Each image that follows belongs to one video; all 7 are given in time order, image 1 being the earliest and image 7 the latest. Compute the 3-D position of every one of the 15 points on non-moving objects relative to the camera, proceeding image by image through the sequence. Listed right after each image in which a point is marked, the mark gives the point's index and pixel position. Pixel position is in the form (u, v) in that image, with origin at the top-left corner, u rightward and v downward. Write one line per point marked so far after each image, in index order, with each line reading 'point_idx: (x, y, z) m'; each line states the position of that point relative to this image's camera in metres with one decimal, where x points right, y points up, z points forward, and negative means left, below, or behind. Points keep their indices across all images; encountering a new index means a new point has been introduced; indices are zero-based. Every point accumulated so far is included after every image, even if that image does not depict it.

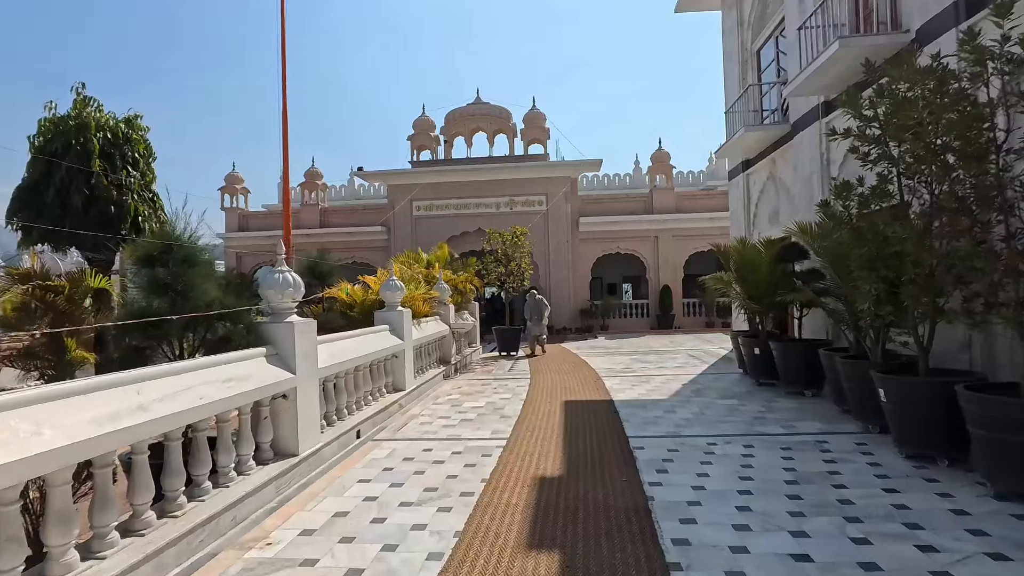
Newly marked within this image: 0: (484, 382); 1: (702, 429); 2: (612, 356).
0: (-0.4, -1.4, +8.6) m
1: (+1.7, -1.3, +5.2) m
2: (+1.9, -1.3, +11.1) m
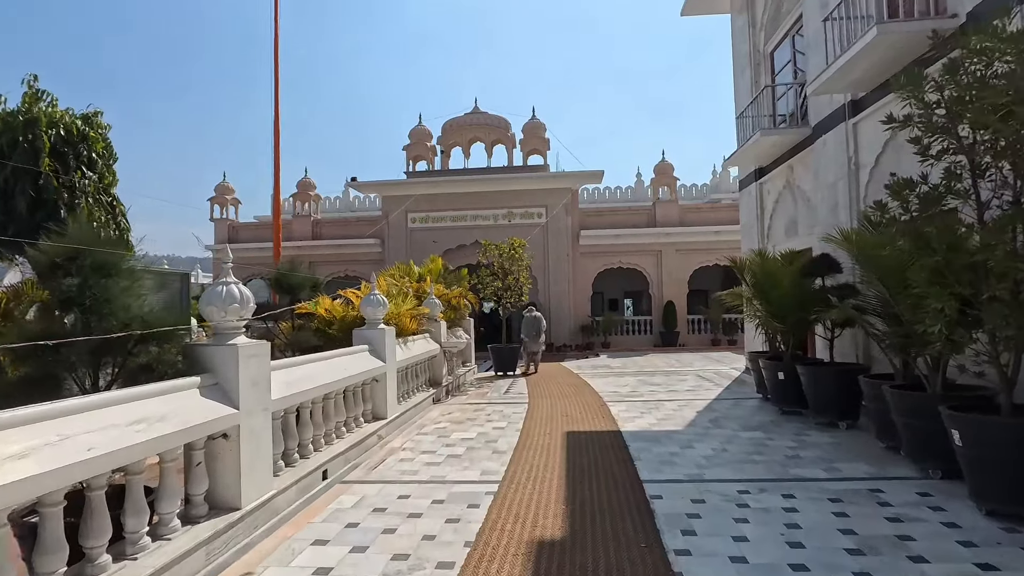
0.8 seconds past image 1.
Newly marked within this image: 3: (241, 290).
0: (-0.5, -1.6, +7.8) m
1: (+1.7, -1.4, +4.4) m
2: (+1.9, -1.6, +10.3) m
3: (-1.7, 0.0, +3.6) m
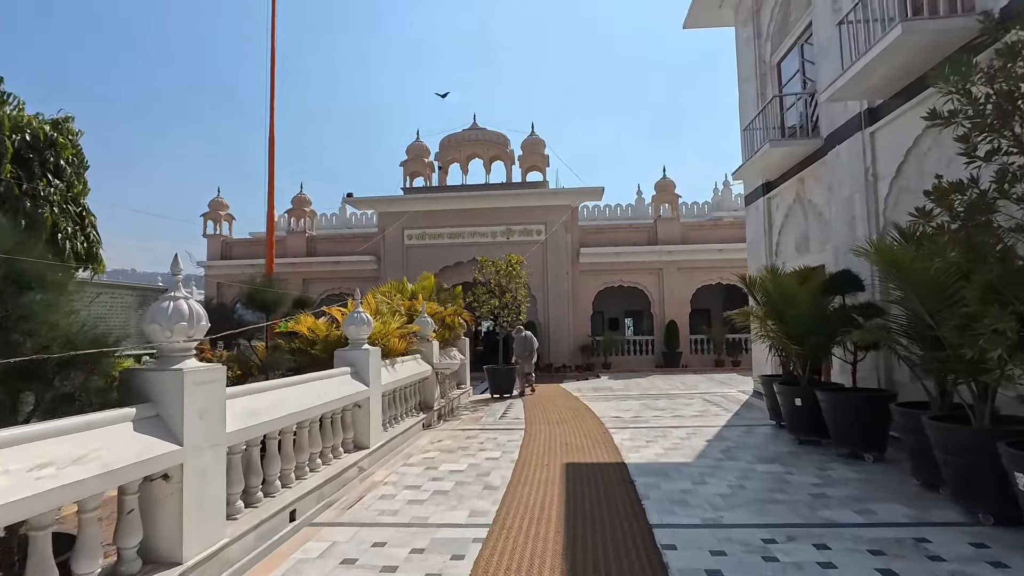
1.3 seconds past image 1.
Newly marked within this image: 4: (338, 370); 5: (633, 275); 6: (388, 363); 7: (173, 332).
0: (-0.5, -1.8, +7.3) m
1: (+1.6, -1.5, +3.9) m
2: (+1.8, -1.9, +9.8) m
3: (-1.7, -0.1, +3.1) m
4: (-1.6, -0.8, +5.3) m
5: (+3.9, +0.4, +18.9) m
6: (-1.4, -0.9, +6.6) m
7: (-1.7, -0.2, +3.0) m
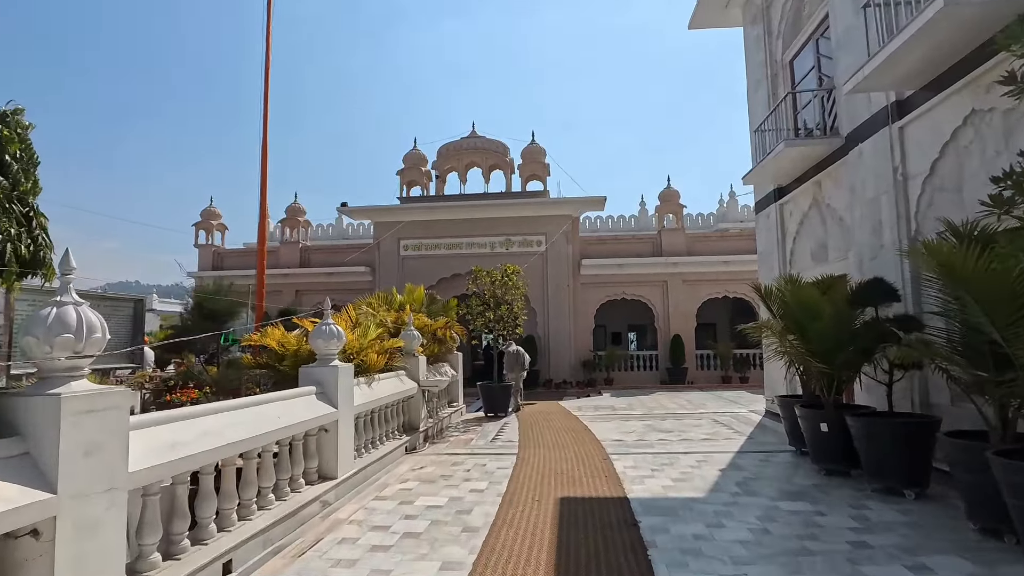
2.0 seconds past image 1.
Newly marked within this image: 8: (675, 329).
0: (-0.6, -1.9, +6.6) m
1: (+1.5, -1.6, +3.2) m
2: (+1.7, -2.1, +9.1) m
3: (-1.8, -0.1, +2.5) m
4: (-1.7, -0.8, +4.7) m
5: (+3.9, 0.0, +18.3) m
6: (-1.5, -1.0, +6.0) m
7: (-1.9, -0.2, +2.3) m
8: (+5.1, -1.3, +18.0) m
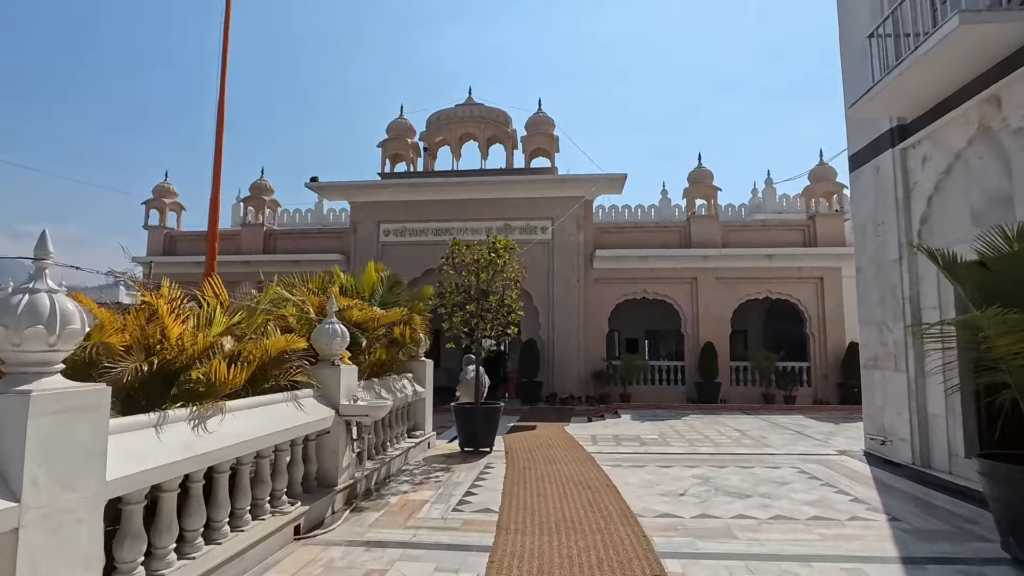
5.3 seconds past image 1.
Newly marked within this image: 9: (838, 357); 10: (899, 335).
0: (-0.8, -1.7, +3.6) m
1: (+1.3, -1.3, +0.2) m
2: (+1.5, -1.9, +6.1) m
3: (-2.0, +0.2, -0.5) m
4: (-1.9, -0.5, +1.7) m
5: (+3.9, +0.1, +15.3) m
6: (-1.7, -0.7, +3.0) m
7: (-2.1, +0.1, -0.6) m
8: (+5.0, -1.2, +15.0) m
9: (+8.3, -1.8, +14.7) m
10: (+4.1, -0.5, +6.2) m
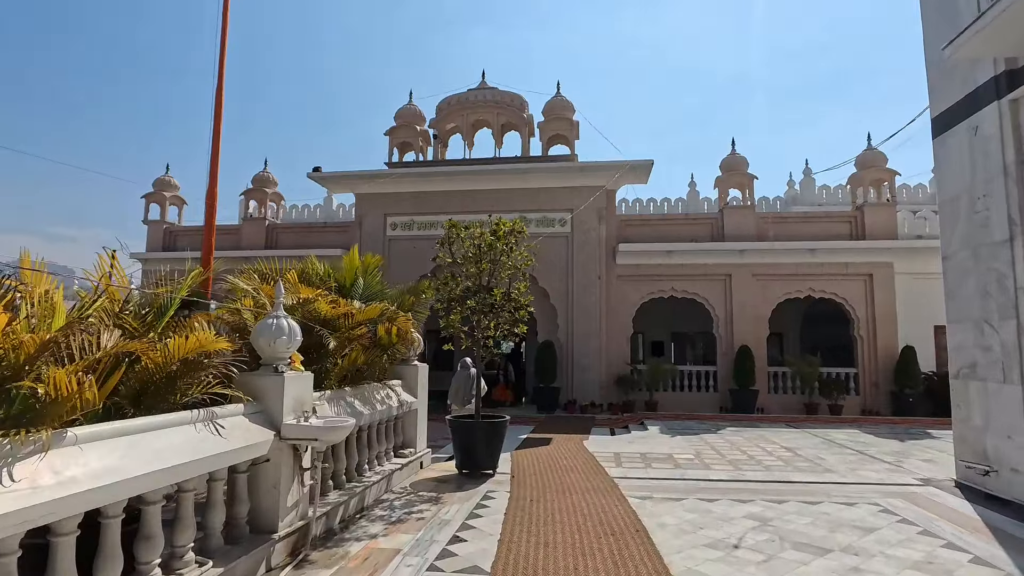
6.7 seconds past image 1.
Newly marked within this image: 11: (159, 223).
0: (-0.9, -1.6, +2.5) m
1: (+1.1, -1.2, -1.0) m
2: (+1.6, -1.8, +4.9) m
3: (-2.2, +0.4, -1.6) m
4: (-2.0, -0.4, +0.6) m
5: (+4.3, +0.1, +13.9) m
6: (-1.8, -0.6, +1.9) m
7: (-2.3, +0.2, -1.7) m
8: (+5.4, -1.2, +13.6) m
9: (+8.6, -1.7, +13.2) m
10: (+4.2, -0.4, +4.8) m
11: (-10.2, +1.9, +16.6) m
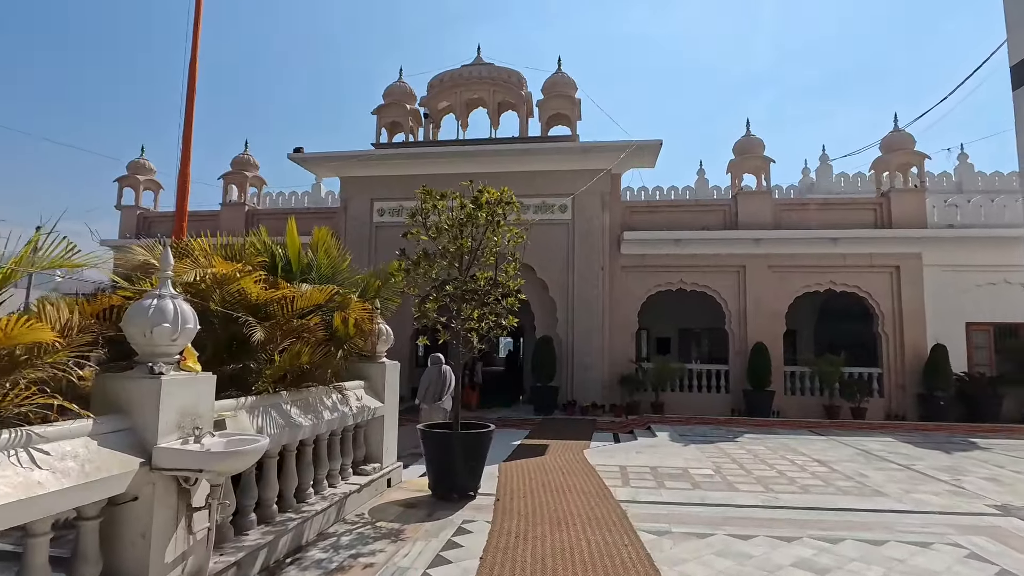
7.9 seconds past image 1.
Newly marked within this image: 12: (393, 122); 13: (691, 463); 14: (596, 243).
0: (-1.0, -1.4, +1.4) m
1: (+0.9, -1.1, -2.0) m
2: (+1.4, -1.7, +3.8) m
3: (-2.4, +0.5, -2.6) m
4: (-2.2, -0.2, -0.4) m
5: (+4.2, +0.3, +12.9) m
6: (-1.9, -0.4, +0.8) m
7: (-2.4, +0.4, -2.7) m
8: (+5.3, -1.0, +12.5) m
9: (+8.5, -1.6, +12.1) m
10: (+4.0, -0.3, +3.8) m
11: (-10.2, +2.1, +15.6) m
12: (-2.9, +4.1, +14.2) m
13: (+2.0, -1.9, +6.4) m
14: (+1.8, +1.0, +12.6) m
